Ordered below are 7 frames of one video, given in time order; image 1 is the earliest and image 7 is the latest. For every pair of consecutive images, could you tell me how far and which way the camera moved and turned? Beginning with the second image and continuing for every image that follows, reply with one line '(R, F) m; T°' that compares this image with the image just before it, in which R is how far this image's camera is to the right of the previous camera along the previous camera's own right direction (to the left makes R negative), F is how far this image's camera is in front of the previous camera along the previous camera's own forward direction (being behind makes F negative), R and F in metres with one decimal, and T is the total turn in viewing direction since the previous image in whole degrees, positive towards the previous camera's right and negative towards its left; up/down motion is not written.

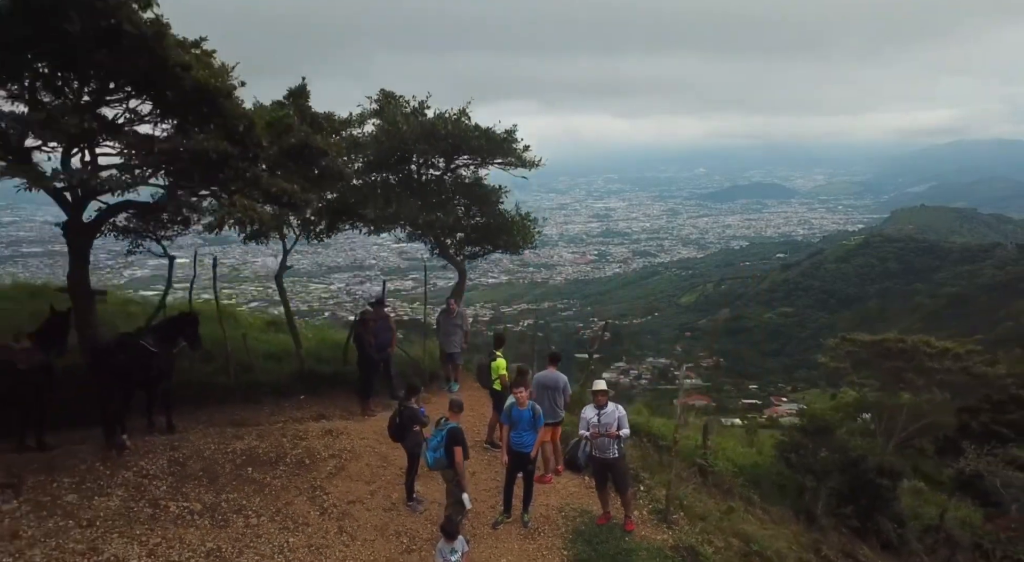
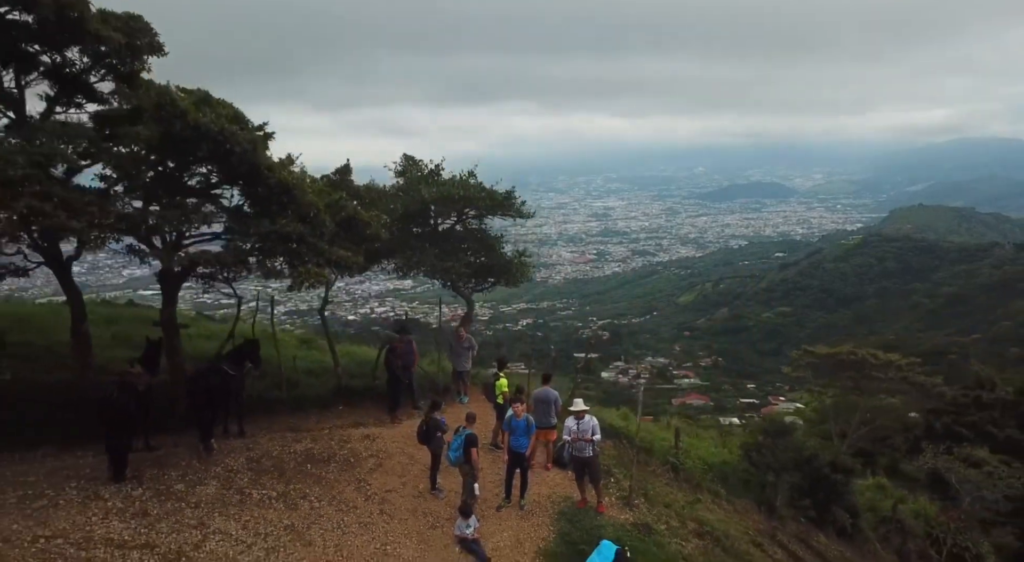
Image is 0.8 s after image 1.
(0.0, -1.1) m; 0°
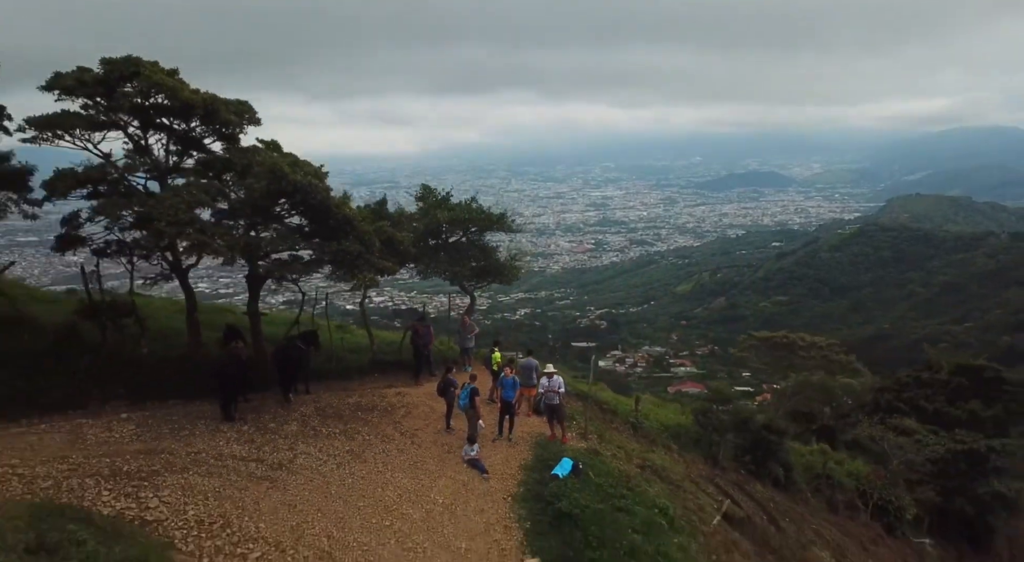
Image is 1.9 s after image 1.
(+0.1, -2.0) m; 0°
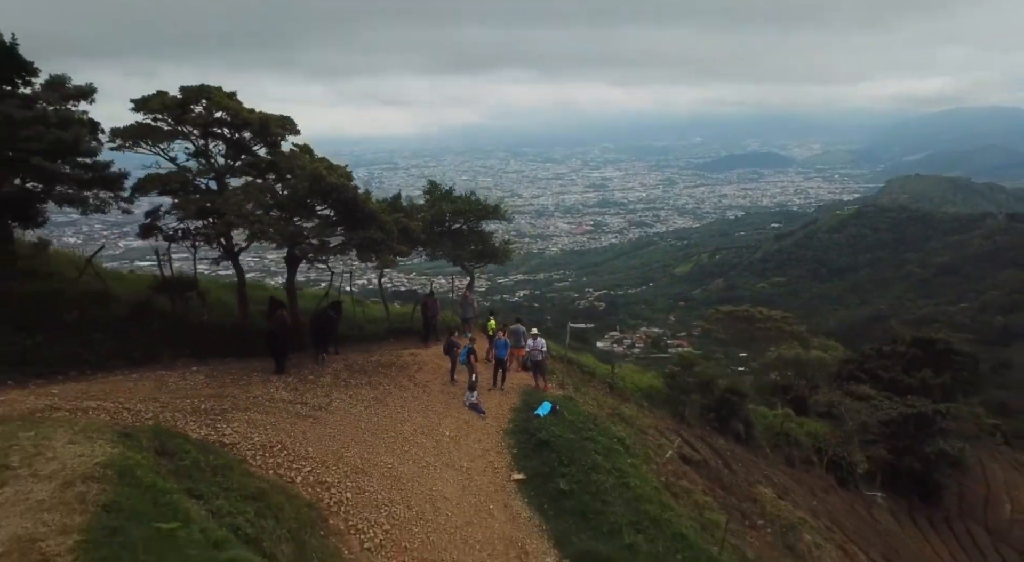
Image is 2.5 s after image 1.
(+0.1, -1.6) m; 0°
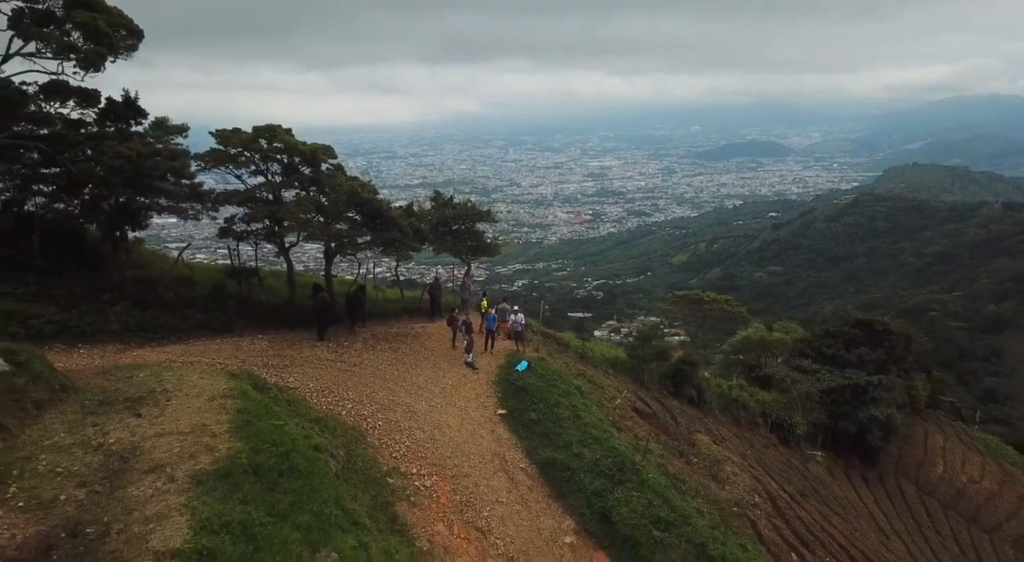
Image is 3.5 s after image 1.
(+0.2, -2.6) m; 0°
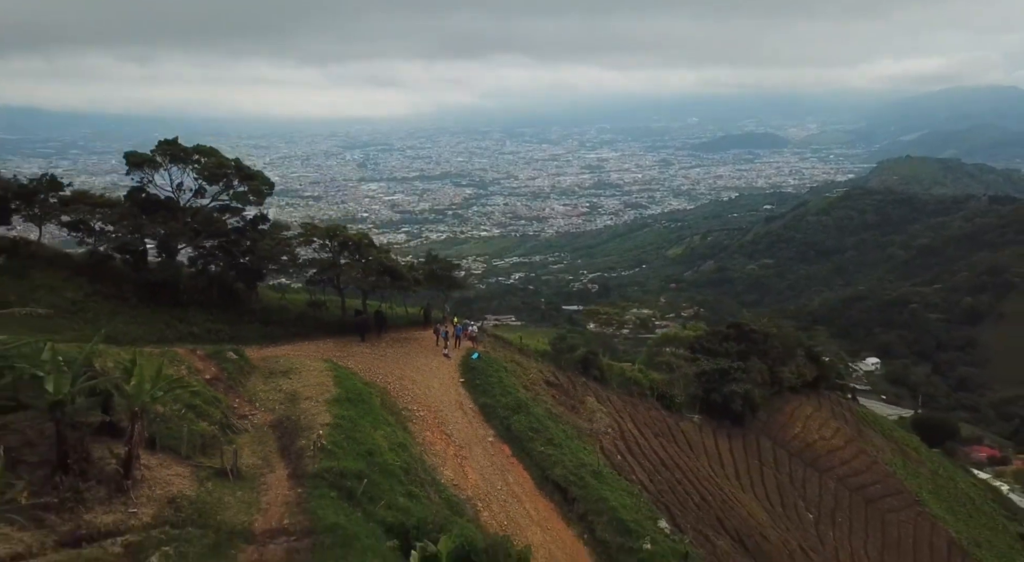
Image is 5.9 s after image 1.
(+1.2, -8.2) m; 0°
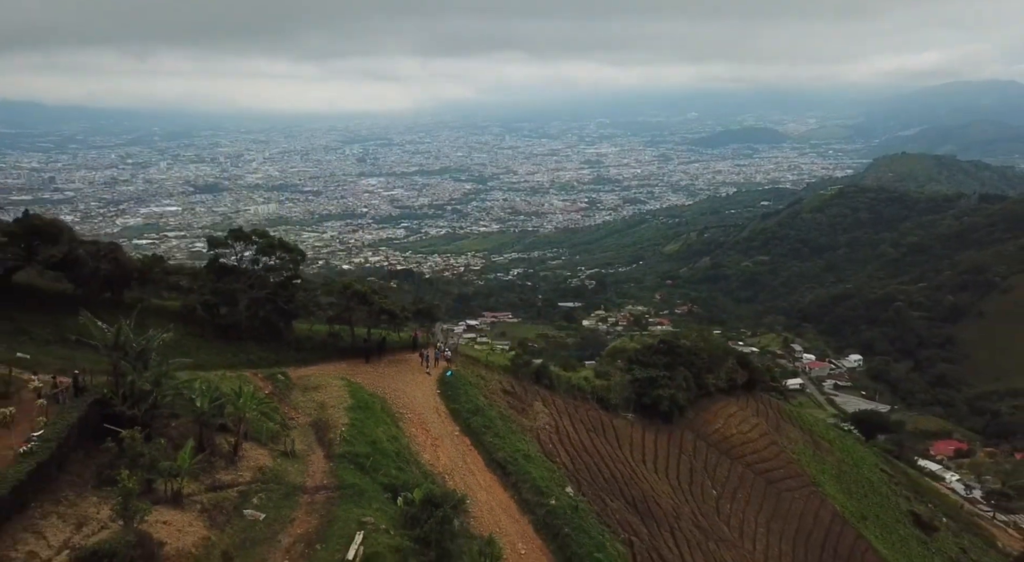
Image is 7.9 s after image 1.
(+1.4, -7.1) m; 0°
